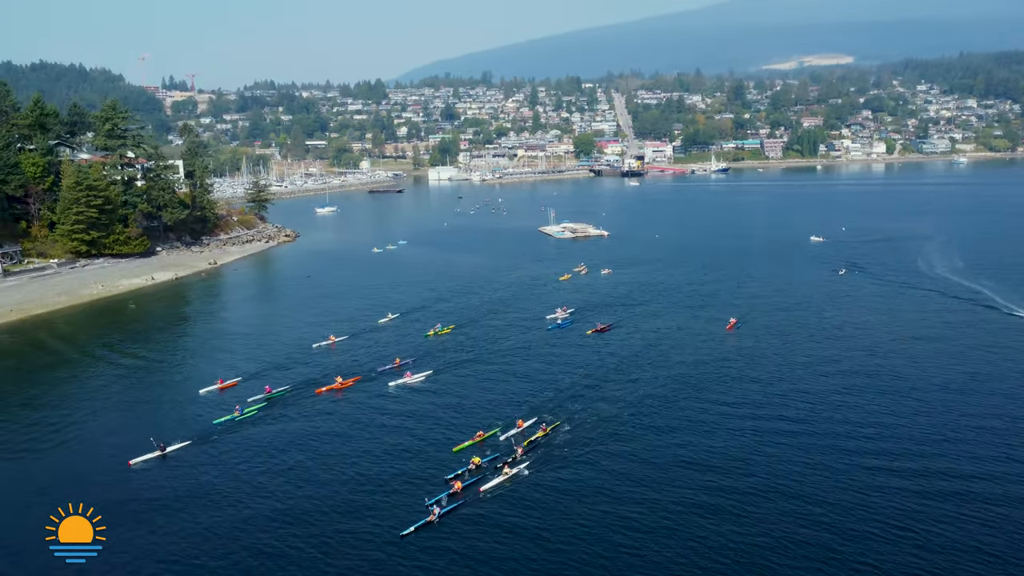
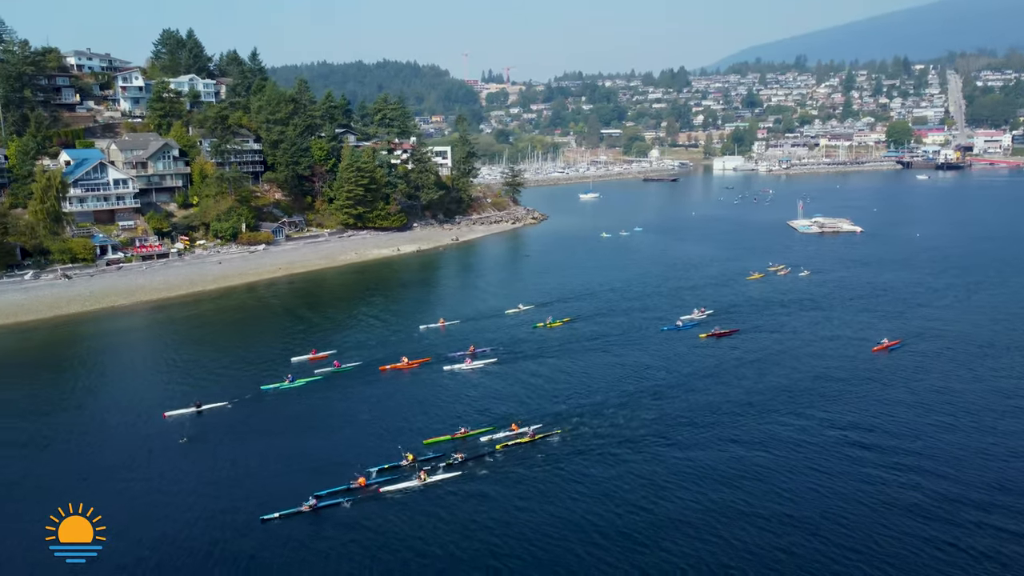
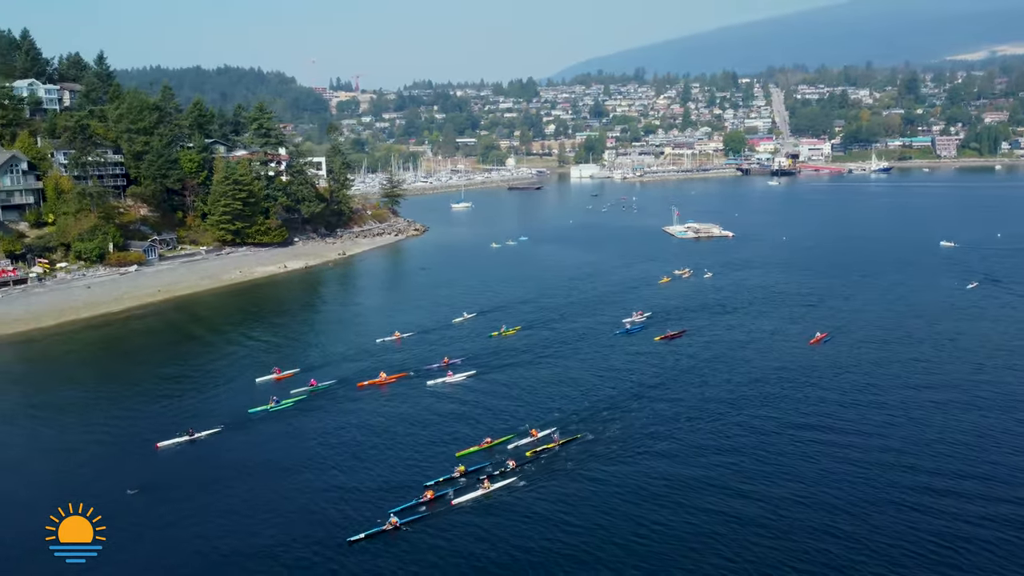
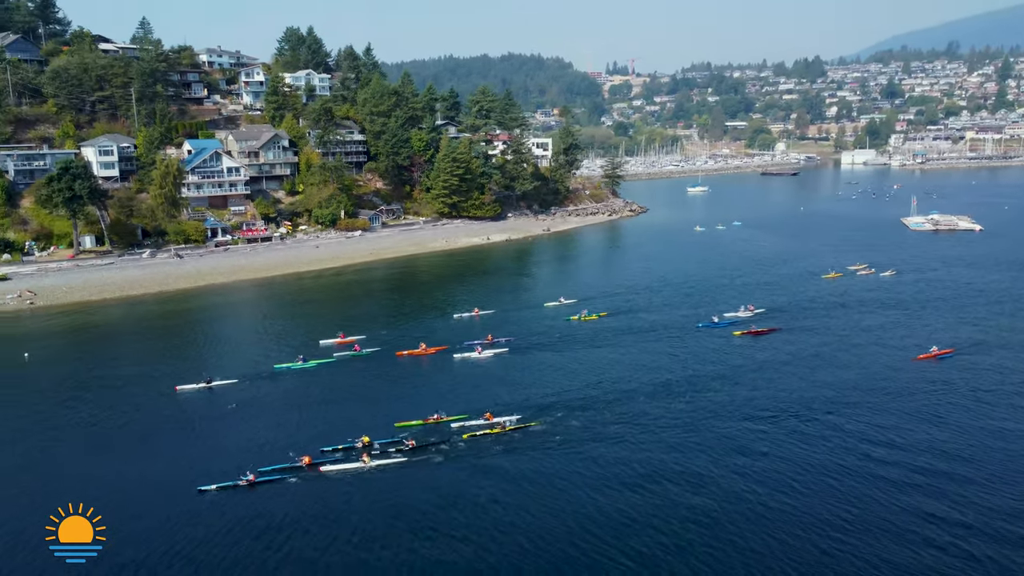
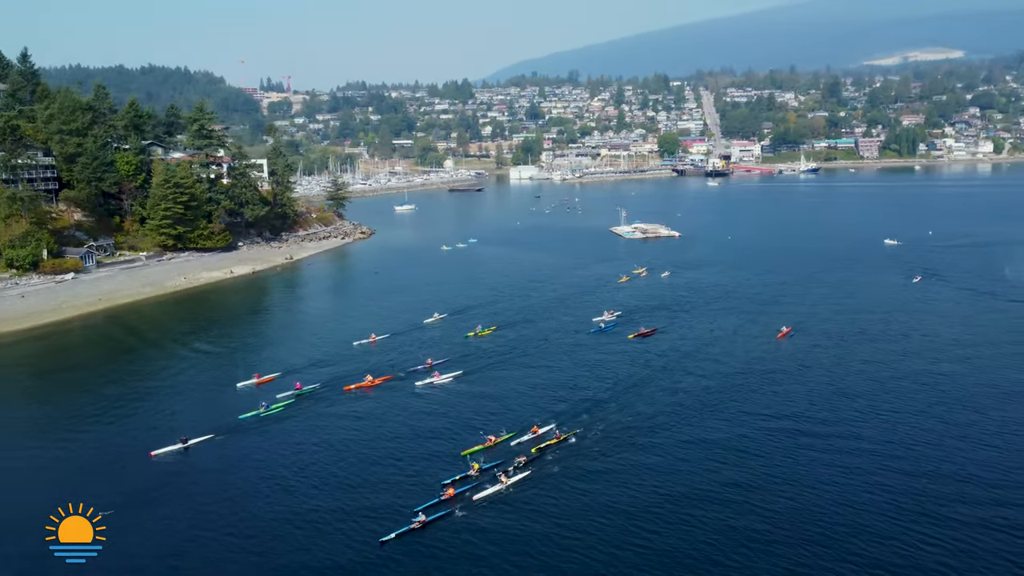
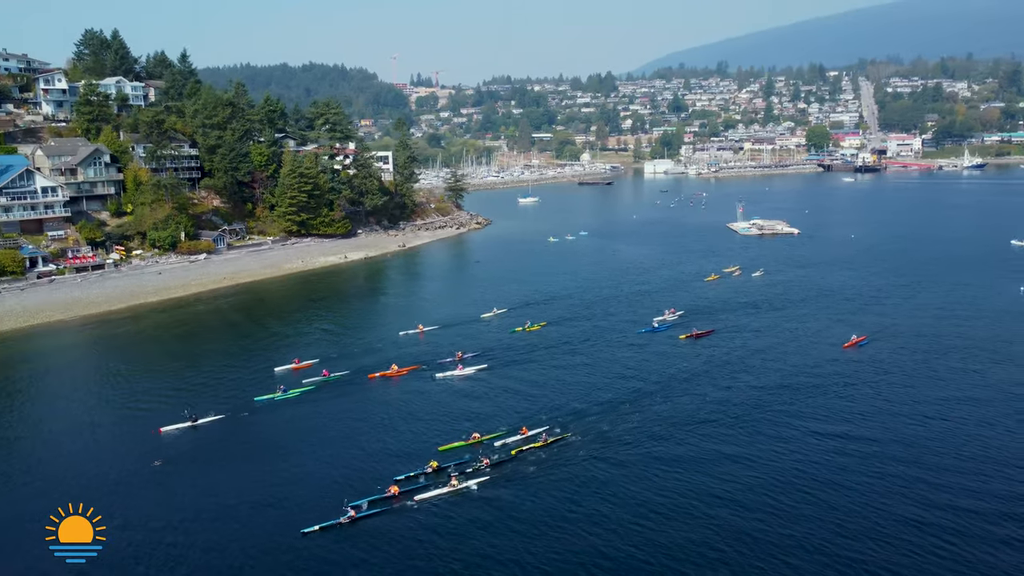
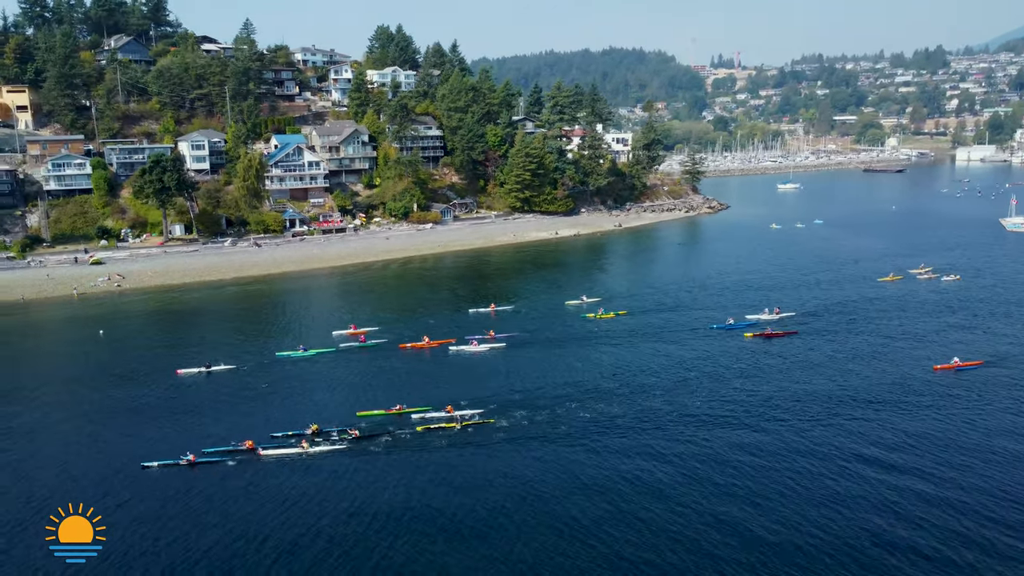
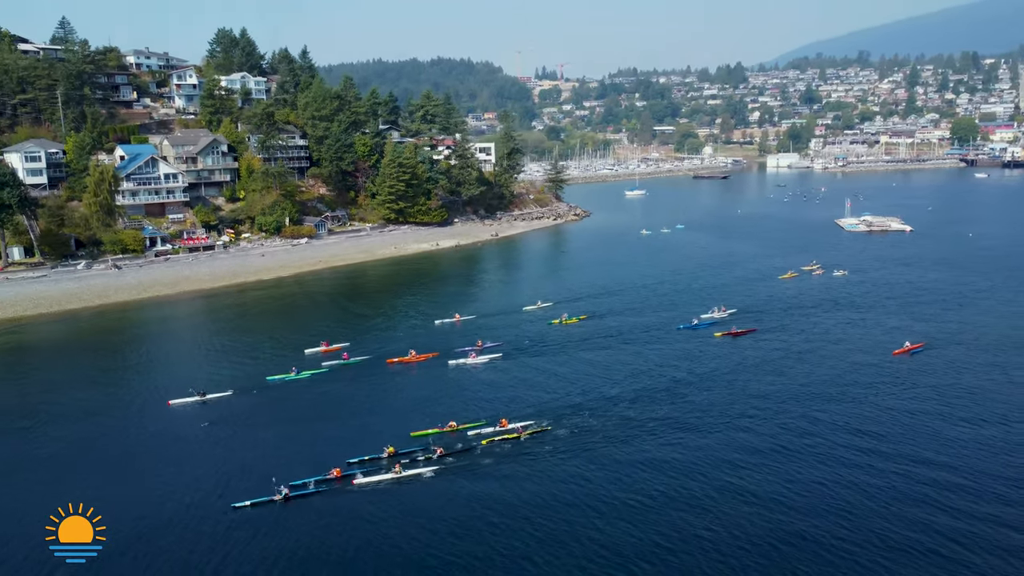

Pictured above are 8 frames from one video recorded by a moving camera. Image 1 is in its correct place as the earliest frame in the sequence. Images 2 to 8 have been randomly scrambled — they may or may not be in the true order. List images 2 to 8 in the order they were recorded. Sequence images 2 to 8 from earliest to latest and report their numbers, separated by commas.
5, 3, 6, 2, 8, 4, 7
